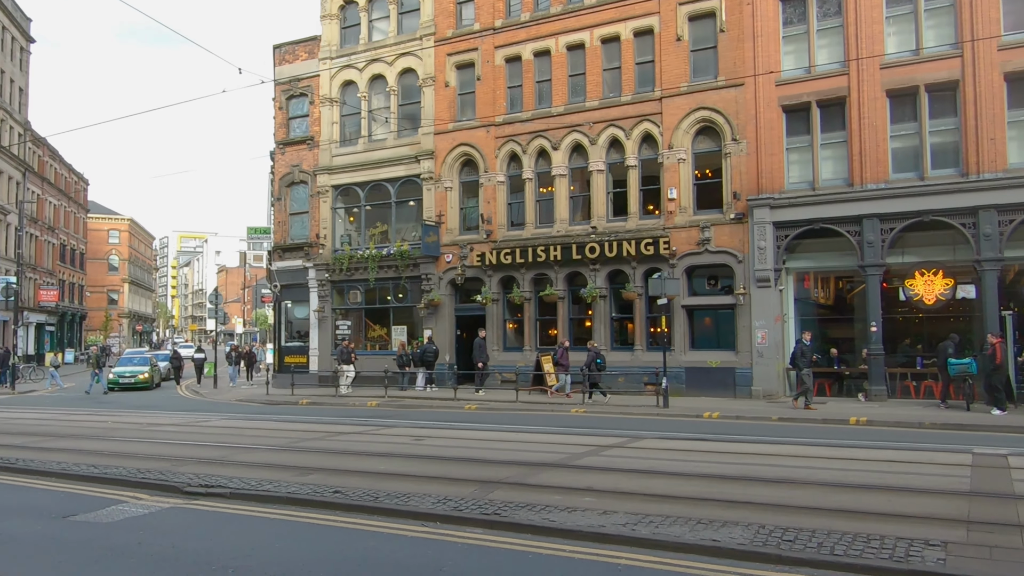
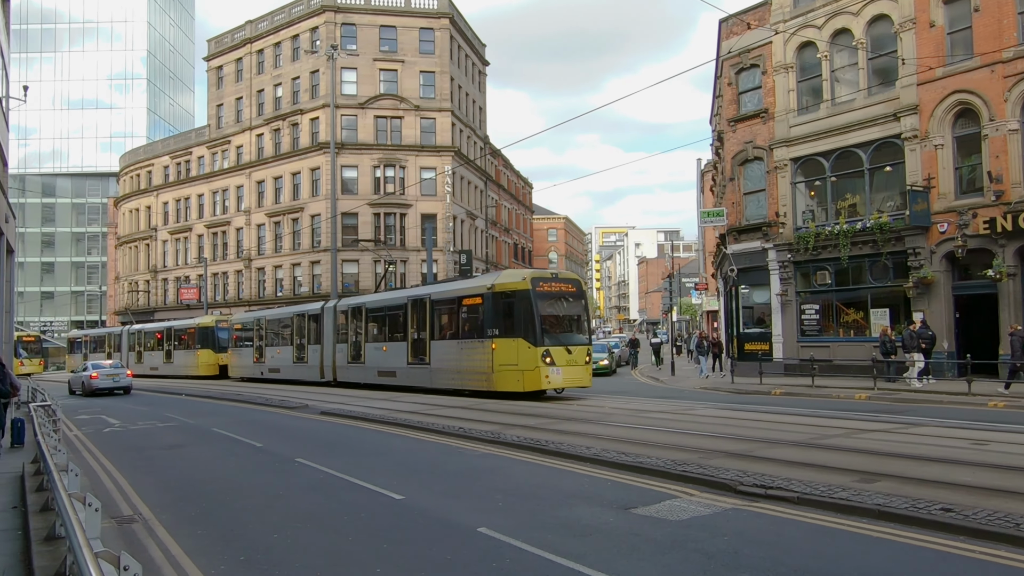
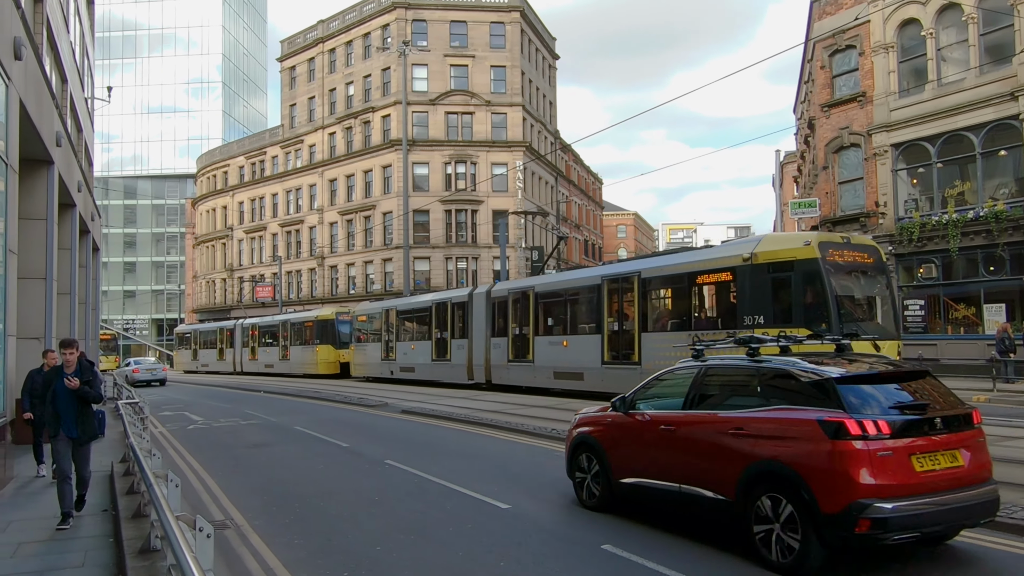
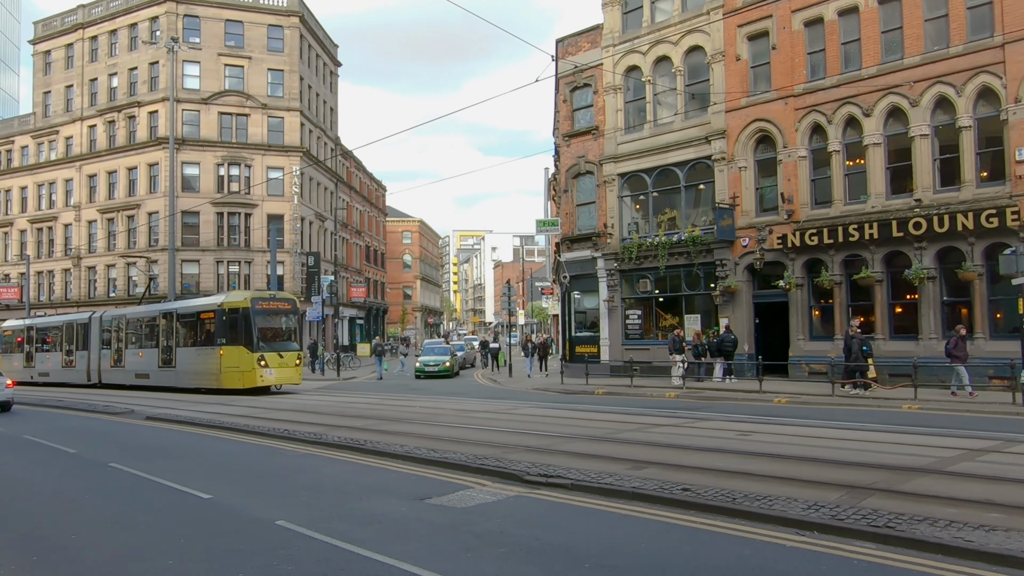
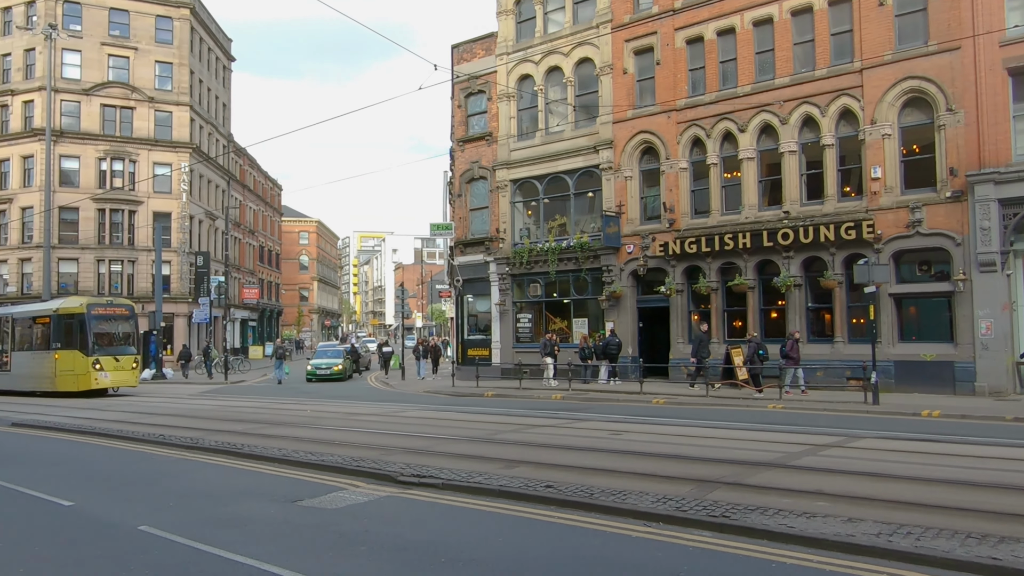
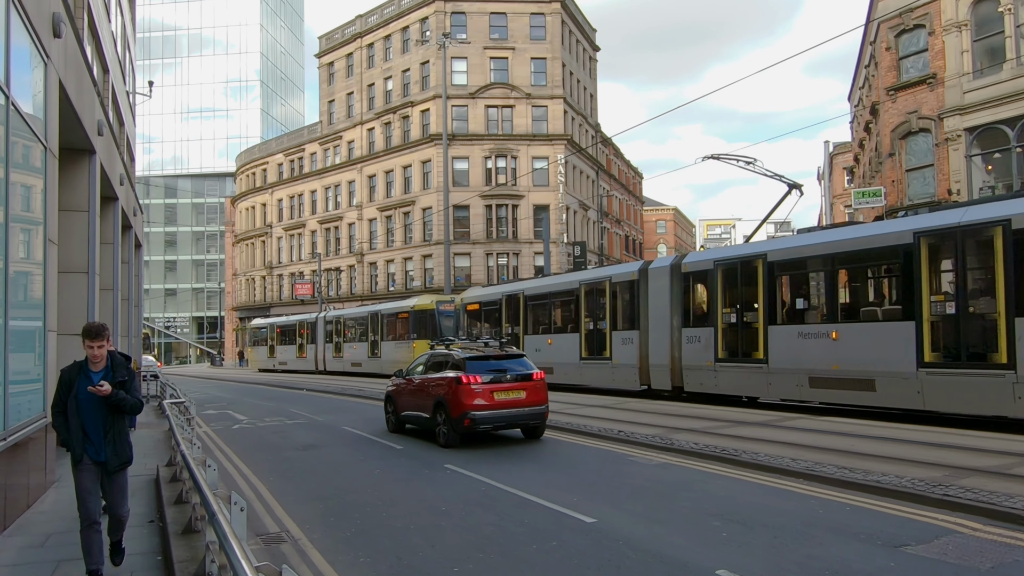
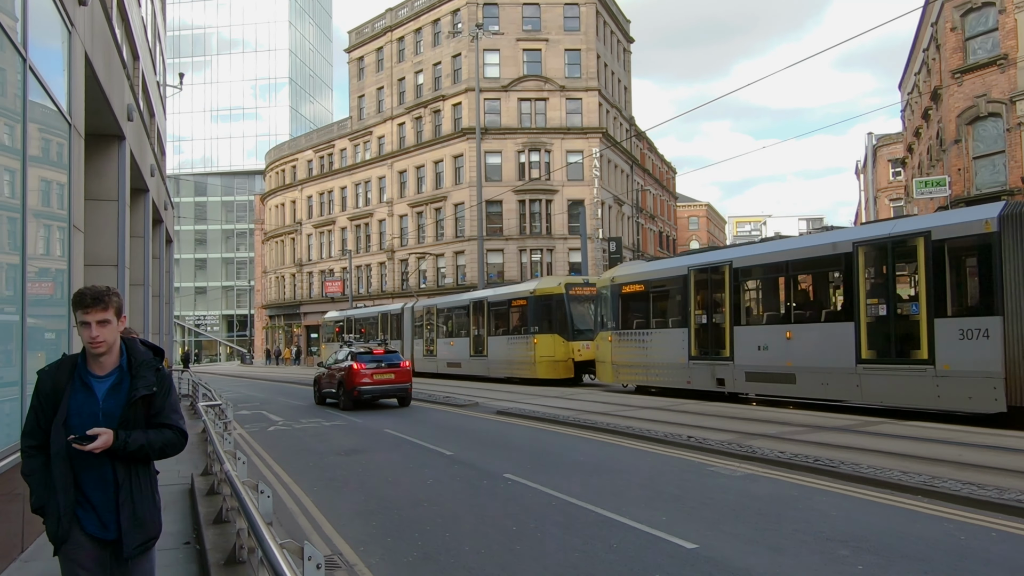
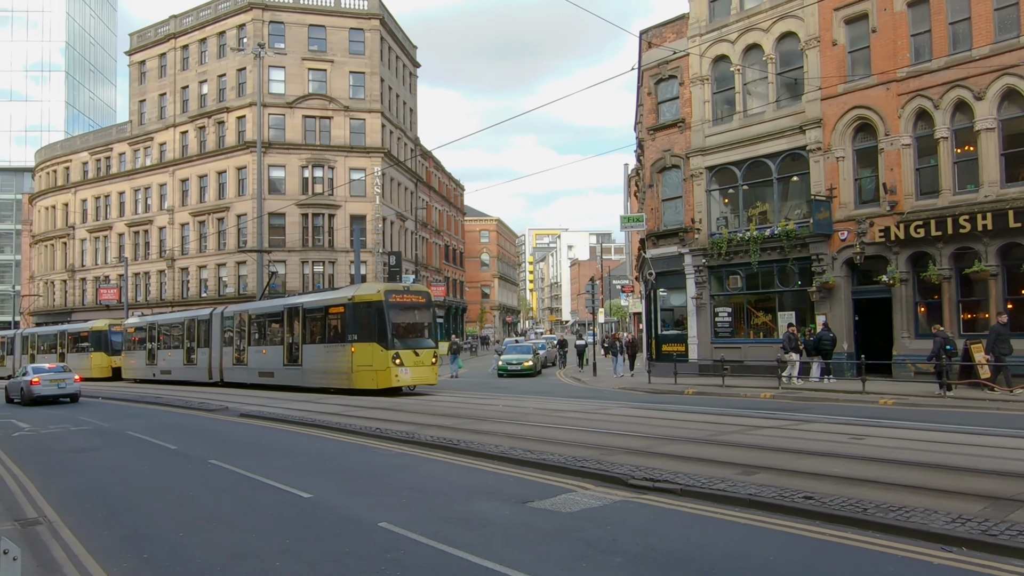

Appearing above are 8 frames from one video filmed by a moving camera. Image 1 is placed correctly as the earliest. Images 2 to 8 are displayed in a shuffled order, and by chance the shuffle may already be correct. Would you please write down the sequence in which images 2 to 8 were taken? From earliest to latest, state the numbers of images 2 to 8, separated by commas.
5, 4, 8, 2, 3, 6, 7
